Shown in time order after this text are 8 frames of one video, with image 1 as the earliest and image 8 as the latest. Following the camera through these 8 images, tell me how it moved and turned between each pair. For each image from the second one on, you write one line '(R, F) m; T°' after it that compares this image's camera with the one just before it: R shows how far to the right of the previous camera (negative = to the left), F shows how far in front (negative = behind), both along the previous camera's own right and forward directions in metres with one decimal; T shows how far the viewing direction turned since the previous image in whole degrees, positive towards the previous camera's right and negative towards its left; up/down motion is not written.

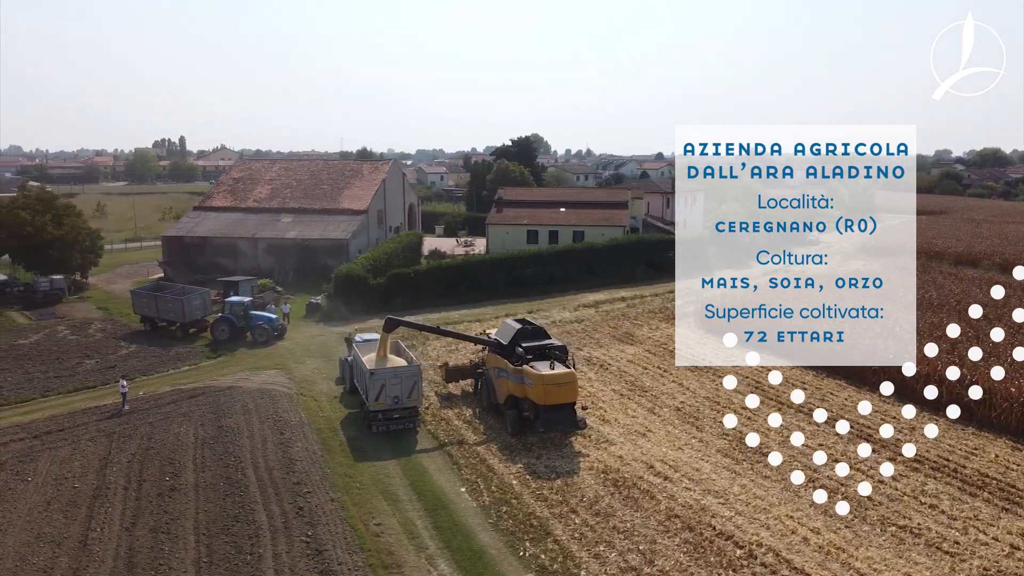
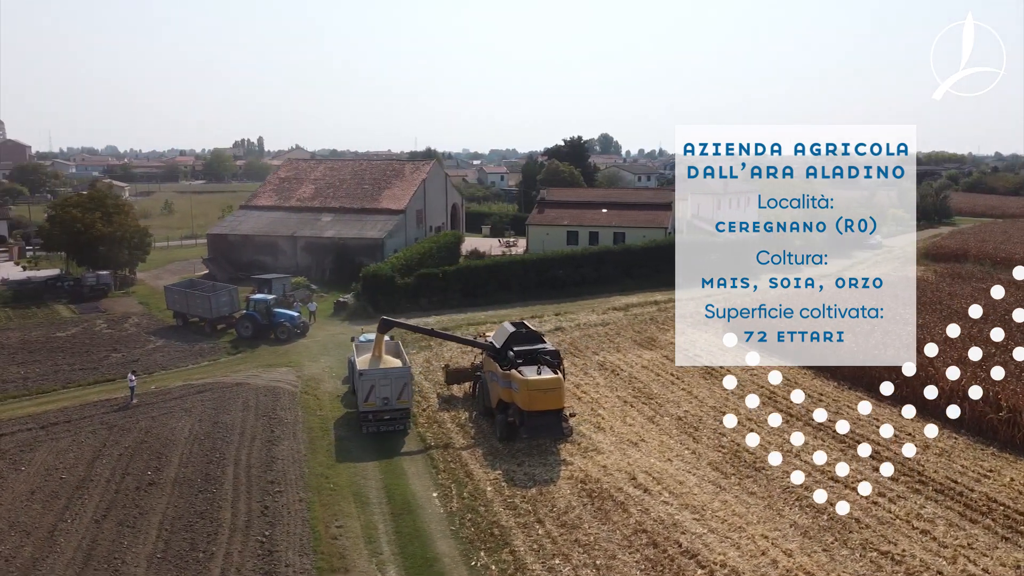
(+1.4, +0.3) m; -5°
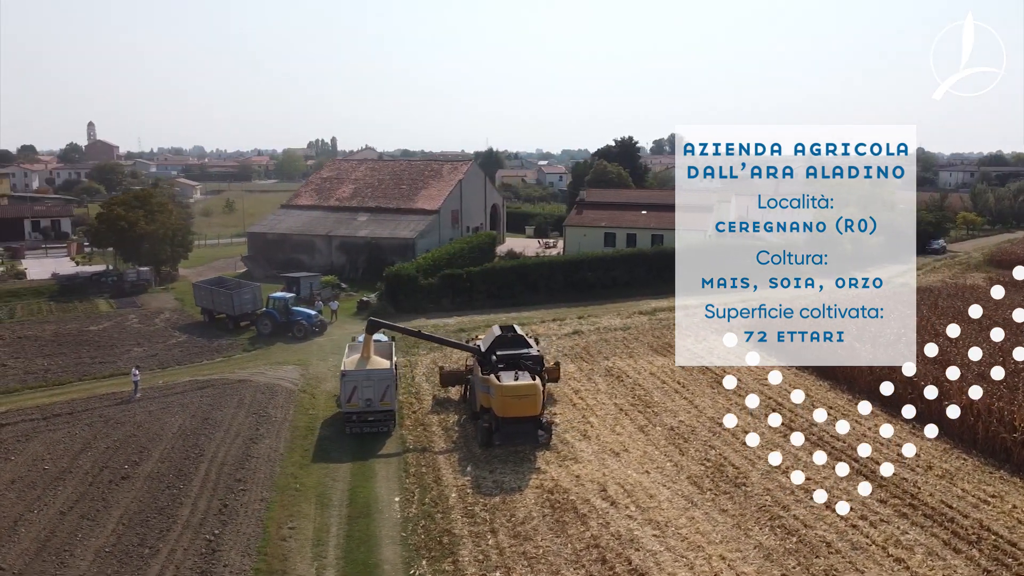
(+1.5, +0.3) m; -5°
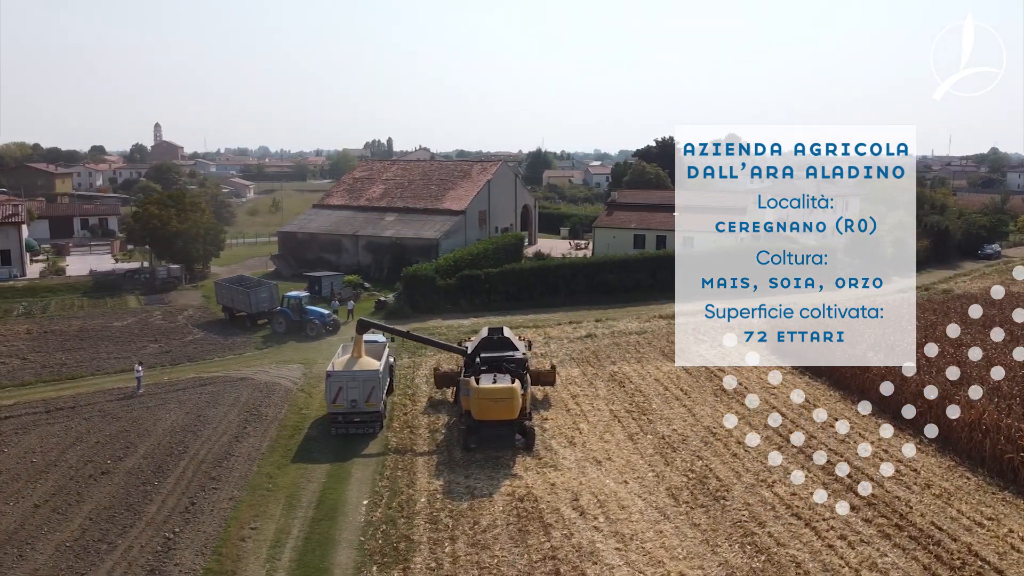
(+1.2, +0.3) m; -4°
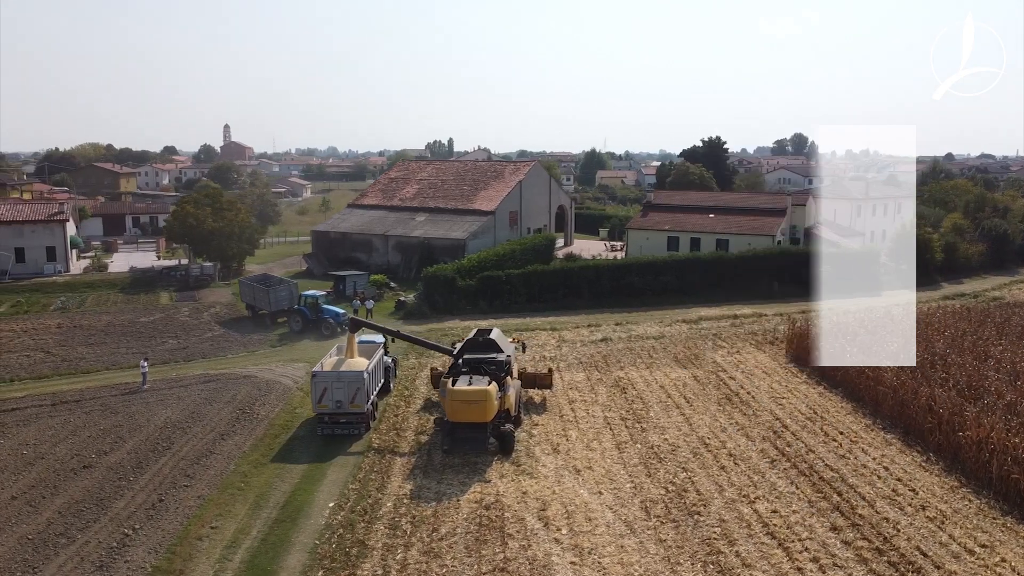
(+1.3, +0.3) m; -5°
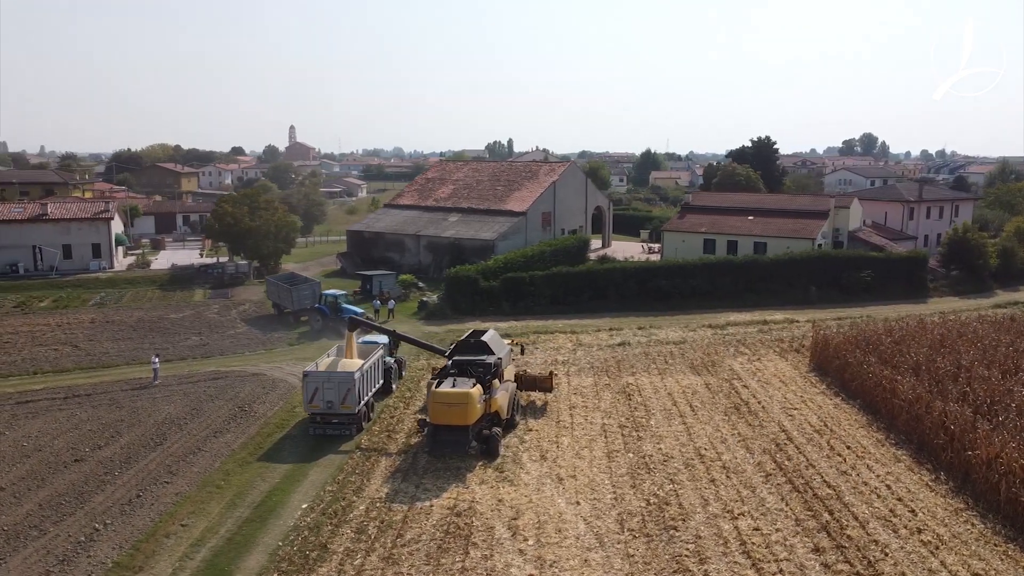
(+1.2, +0.3) m; -4°
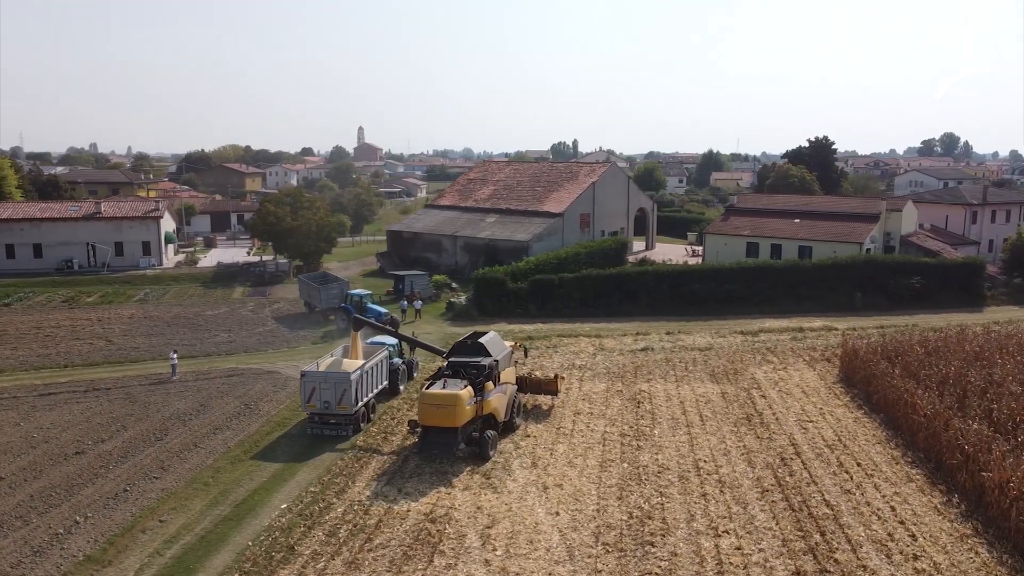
(+1.2, +0.3) m; -5°
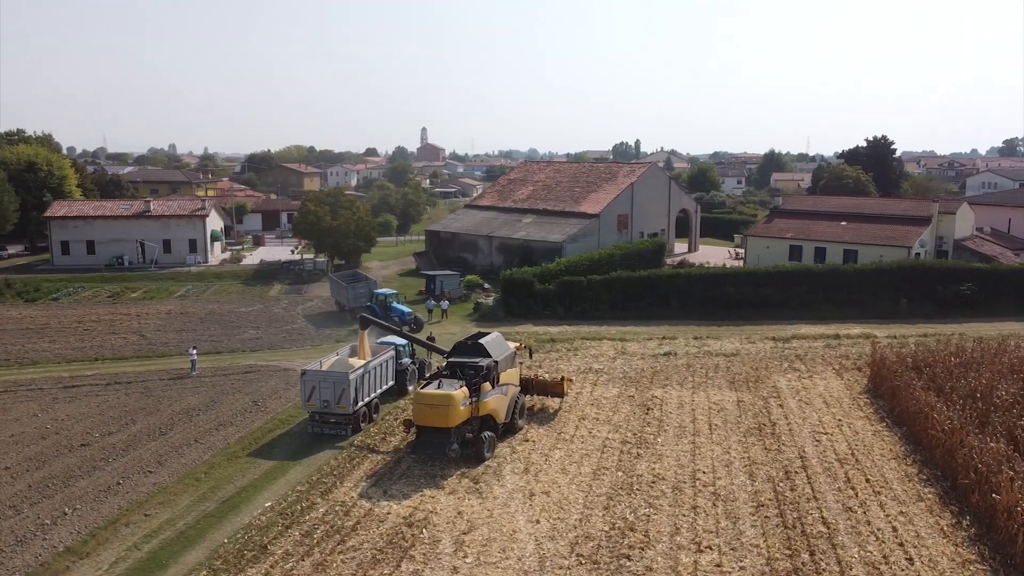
(+1.1, +0.3) m; -5°
